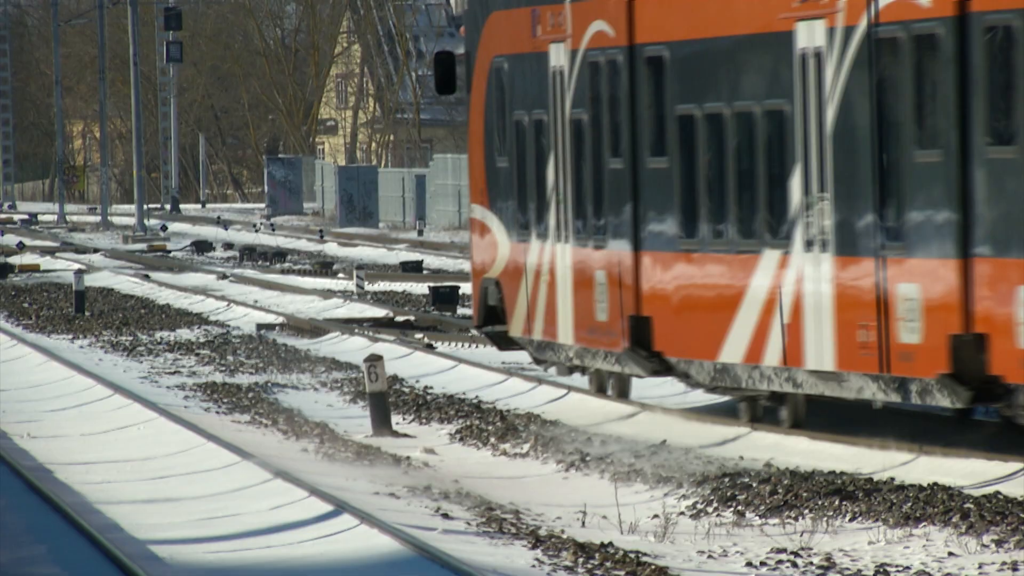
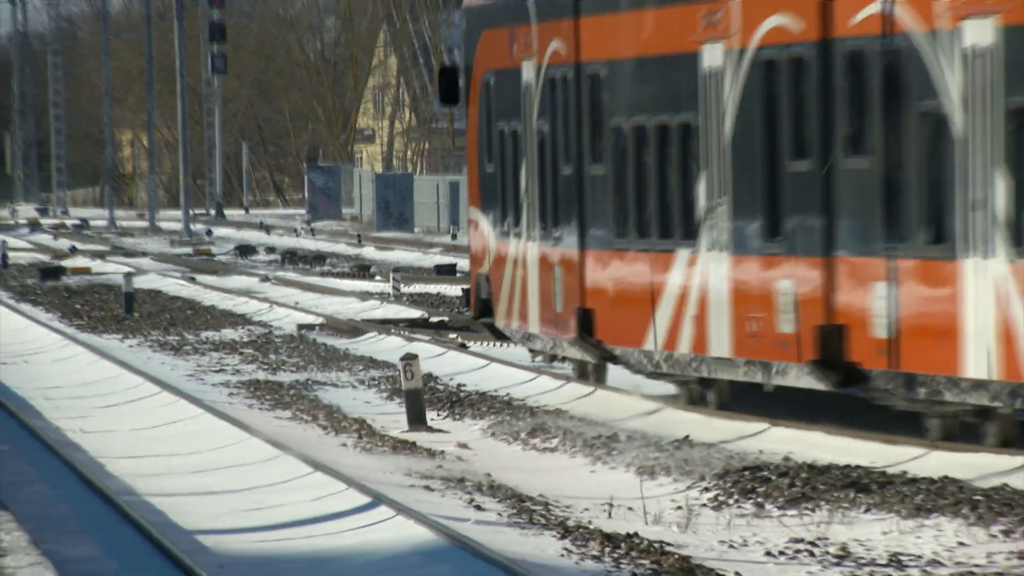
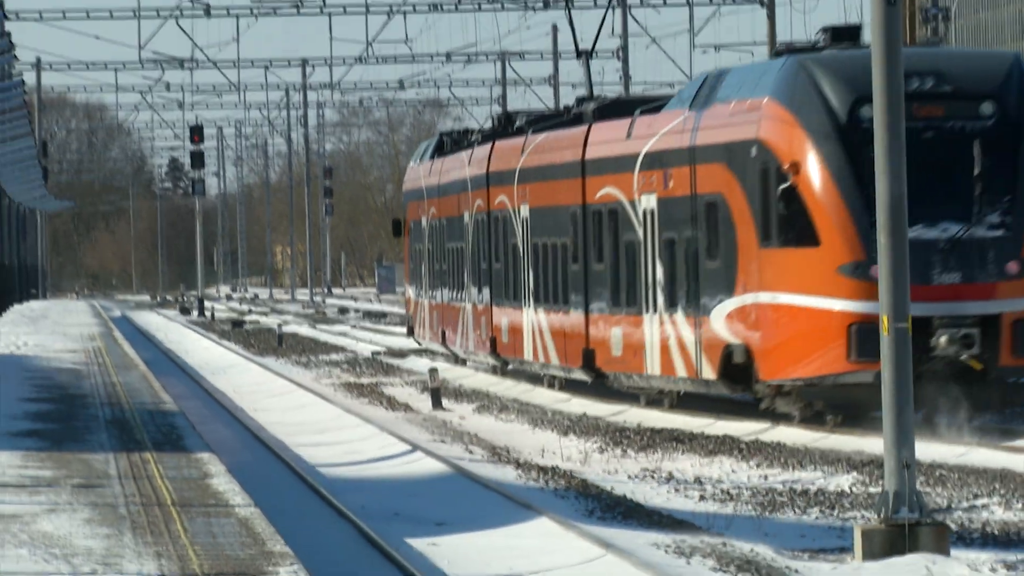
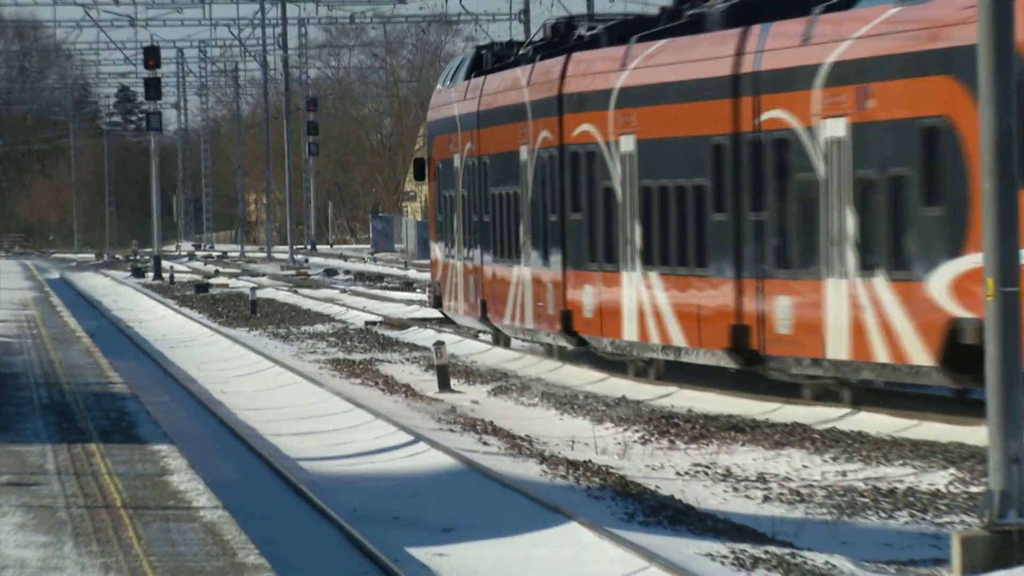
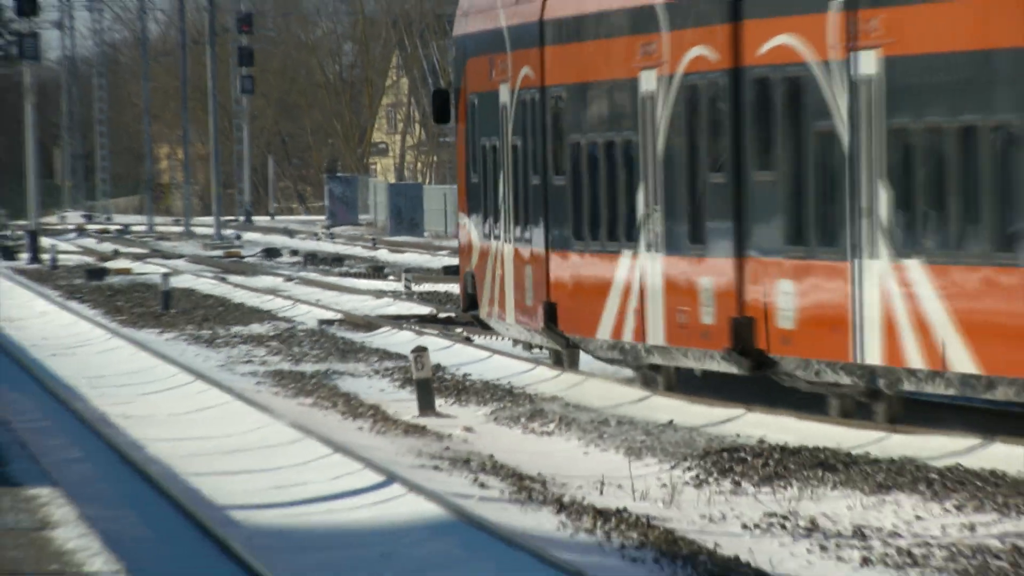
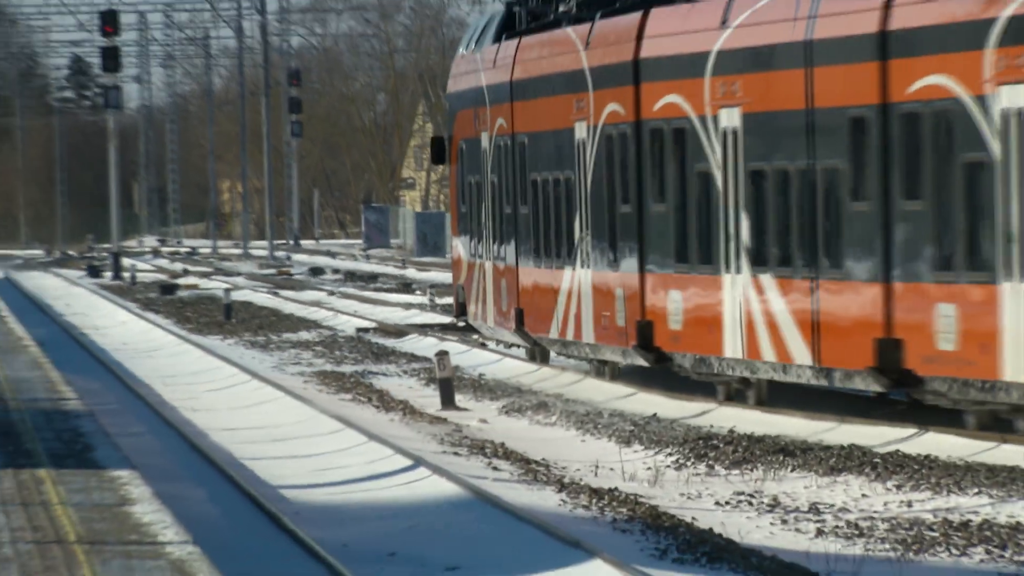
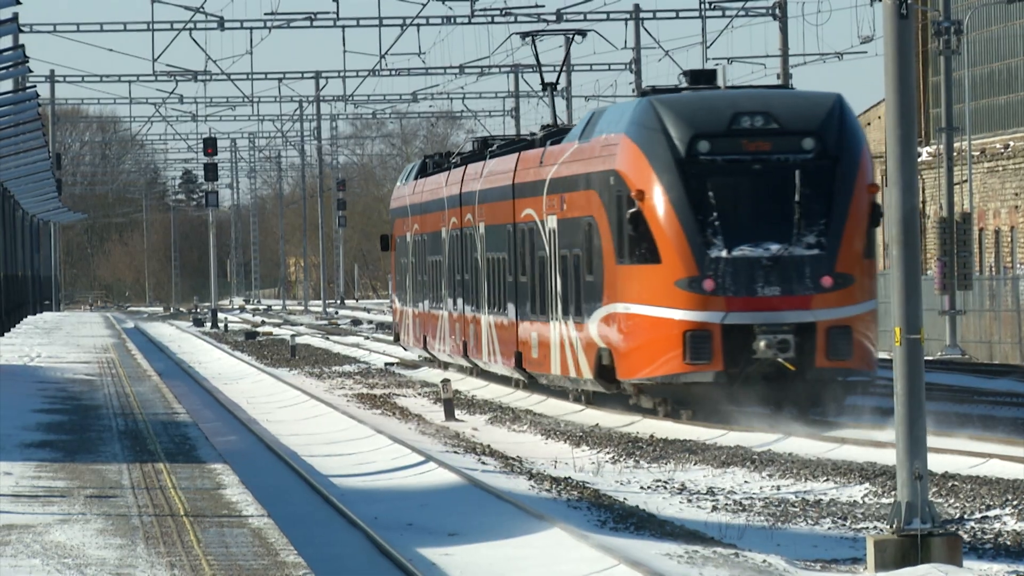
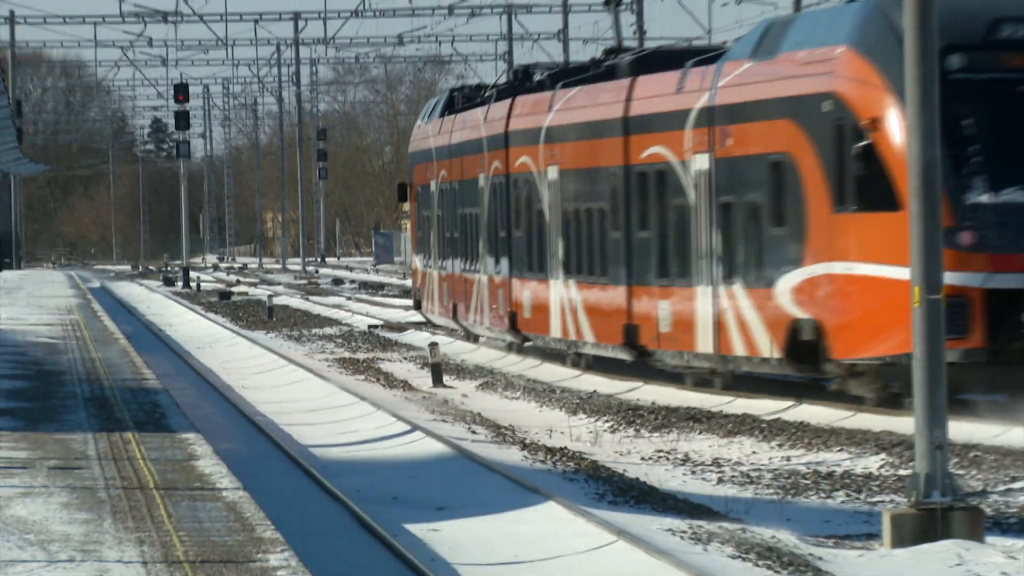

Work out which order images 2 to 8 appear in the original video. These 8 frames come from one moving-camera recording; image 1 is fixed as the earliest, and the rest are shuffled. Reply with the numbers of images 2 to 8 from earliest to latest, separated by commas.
2, 5, 6, 4, 8, 3, 7
